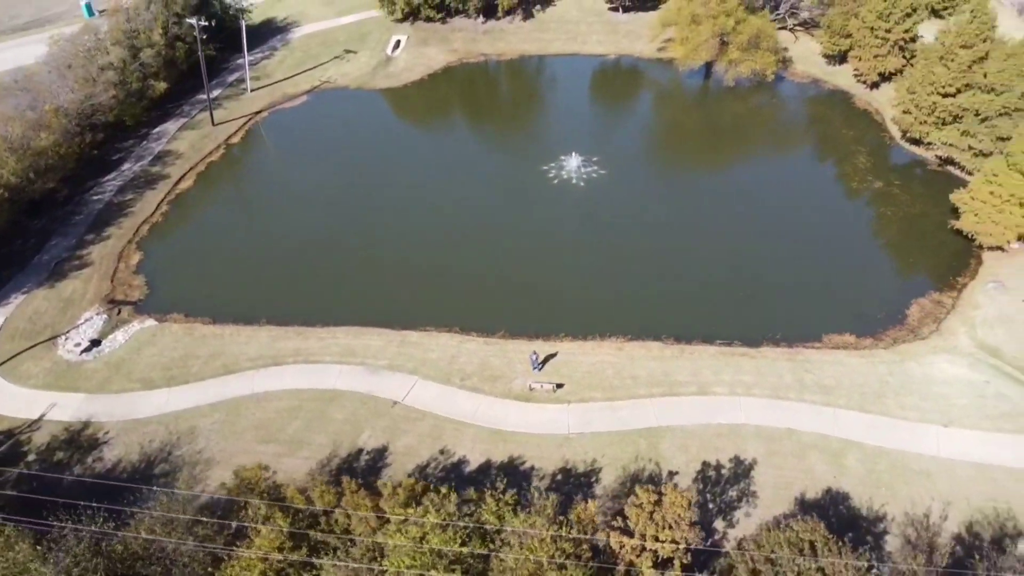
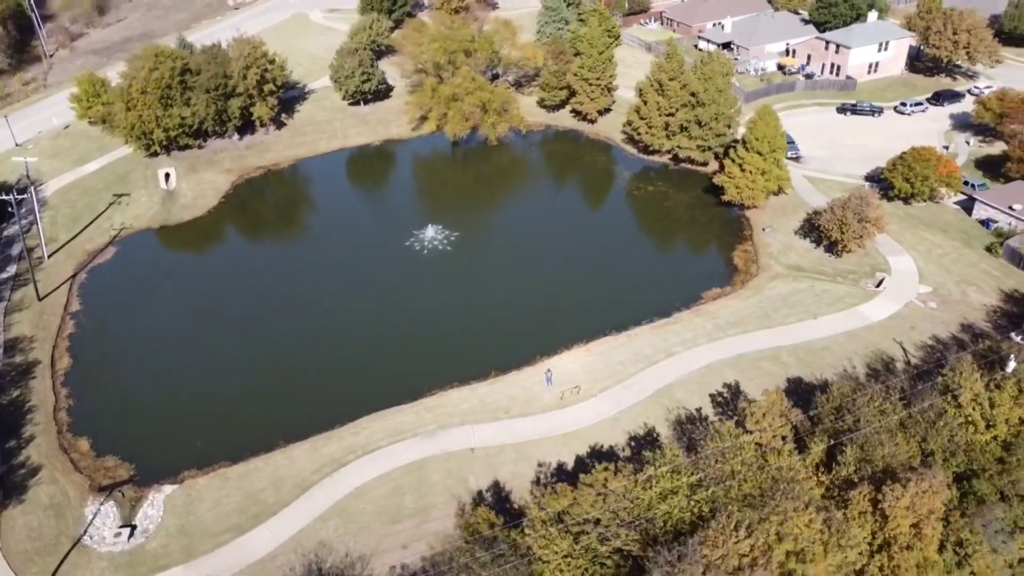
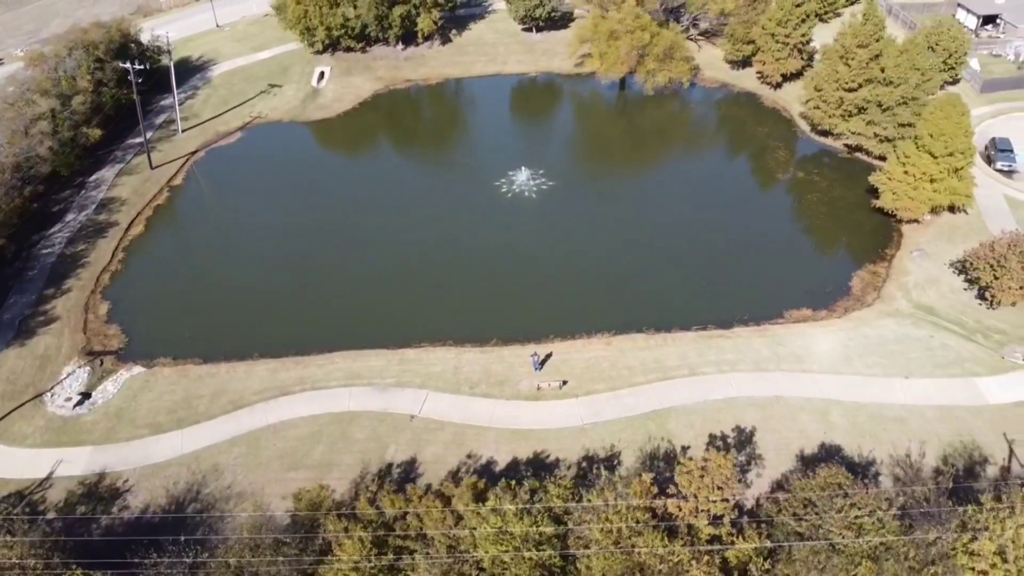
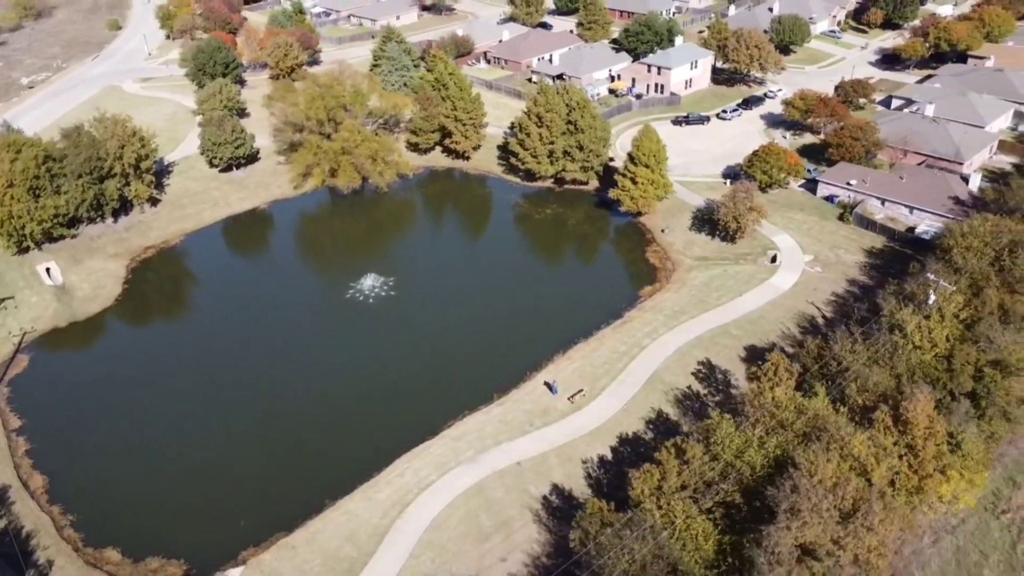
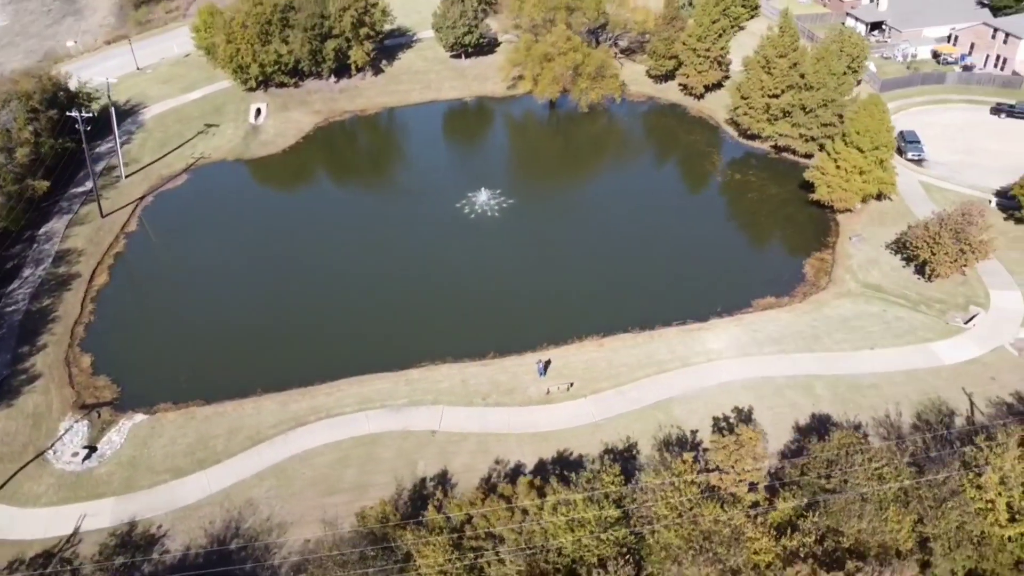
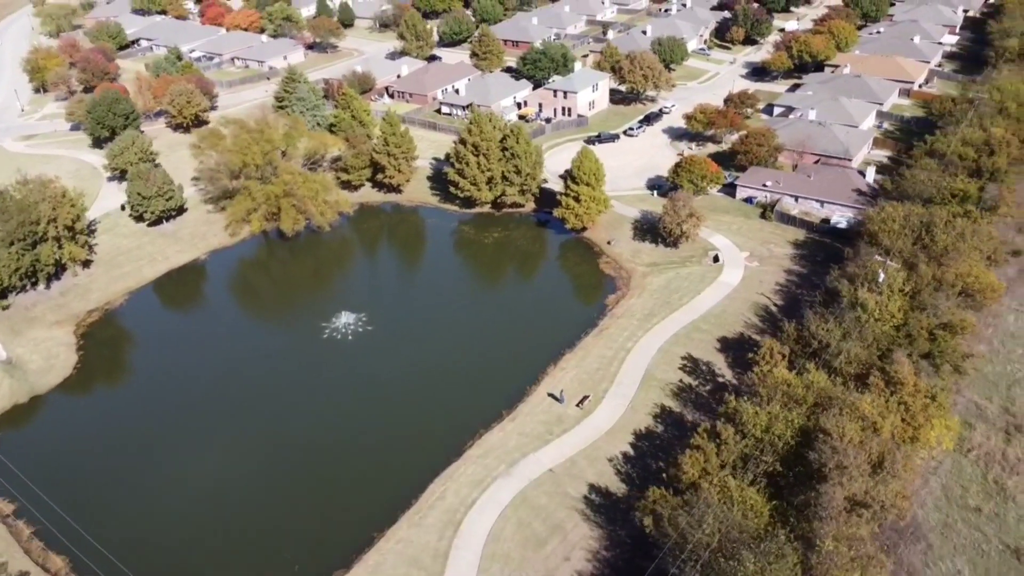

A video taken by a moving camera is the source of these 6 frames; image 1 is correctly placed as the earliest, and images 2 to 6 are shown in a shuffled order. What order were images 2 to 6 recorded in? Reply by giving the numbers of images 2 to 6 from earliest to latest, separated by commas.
3, 5, 2, 4, 6
